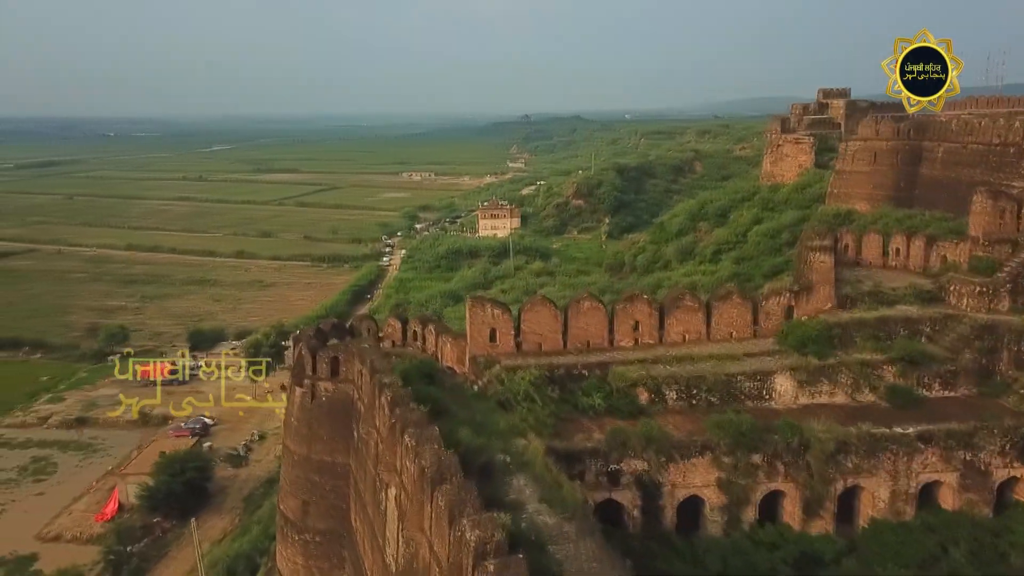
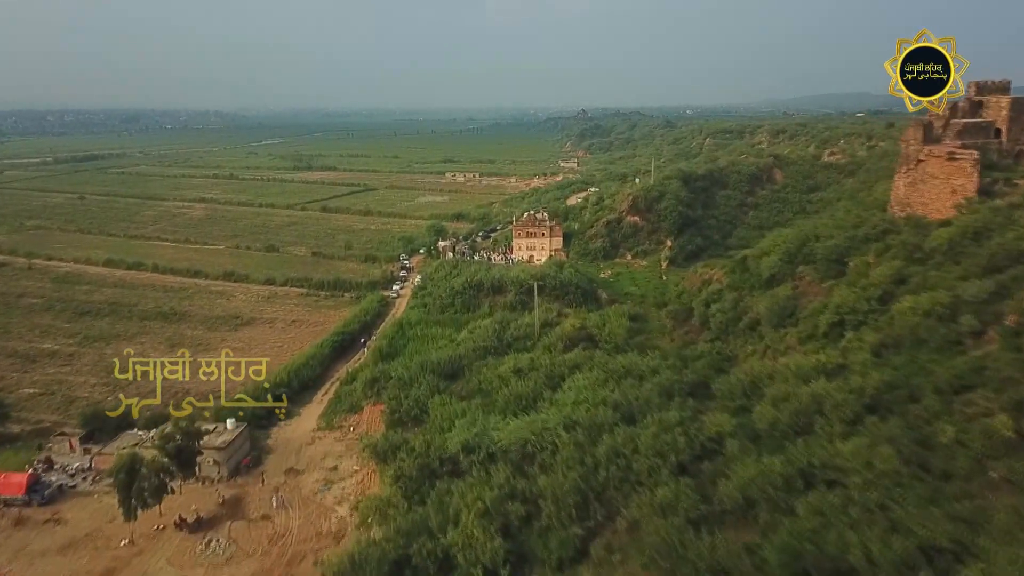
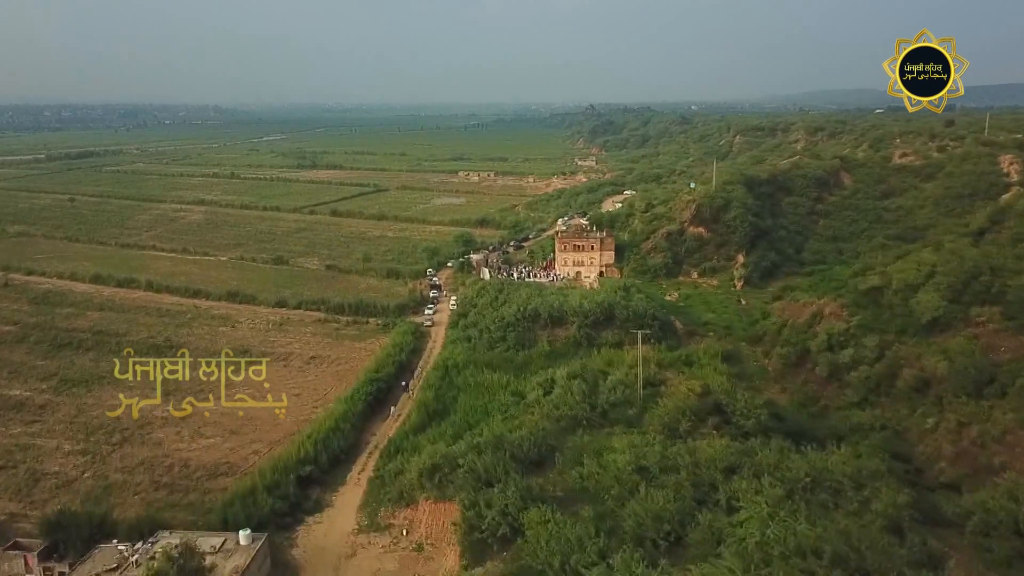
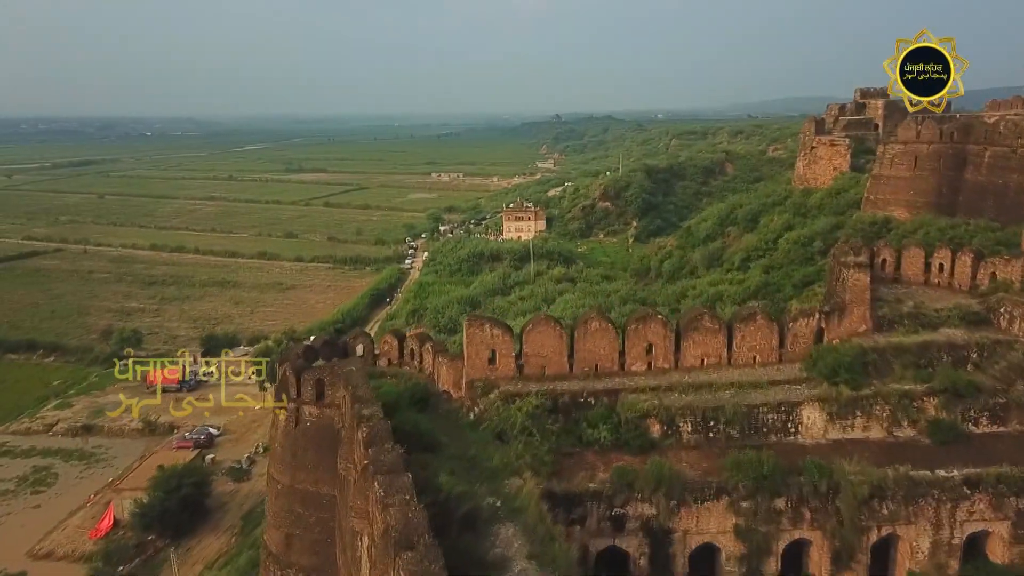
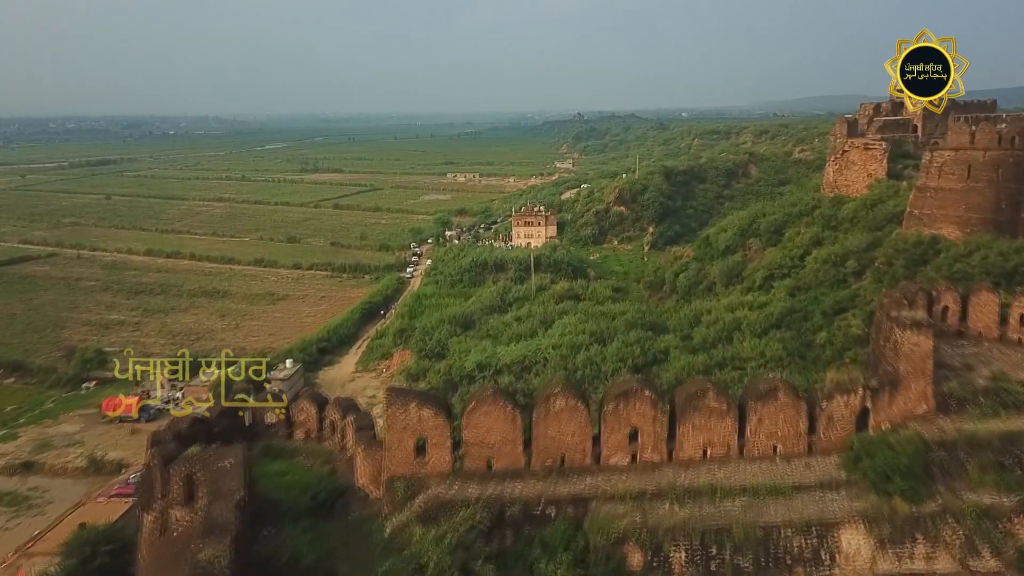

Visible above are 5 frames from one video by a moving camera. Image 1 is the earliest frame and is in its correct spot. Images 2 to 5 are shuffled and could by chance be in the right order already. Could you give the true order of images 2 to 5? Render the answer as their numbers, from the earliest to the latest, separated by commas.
4, 5, 2, 3
